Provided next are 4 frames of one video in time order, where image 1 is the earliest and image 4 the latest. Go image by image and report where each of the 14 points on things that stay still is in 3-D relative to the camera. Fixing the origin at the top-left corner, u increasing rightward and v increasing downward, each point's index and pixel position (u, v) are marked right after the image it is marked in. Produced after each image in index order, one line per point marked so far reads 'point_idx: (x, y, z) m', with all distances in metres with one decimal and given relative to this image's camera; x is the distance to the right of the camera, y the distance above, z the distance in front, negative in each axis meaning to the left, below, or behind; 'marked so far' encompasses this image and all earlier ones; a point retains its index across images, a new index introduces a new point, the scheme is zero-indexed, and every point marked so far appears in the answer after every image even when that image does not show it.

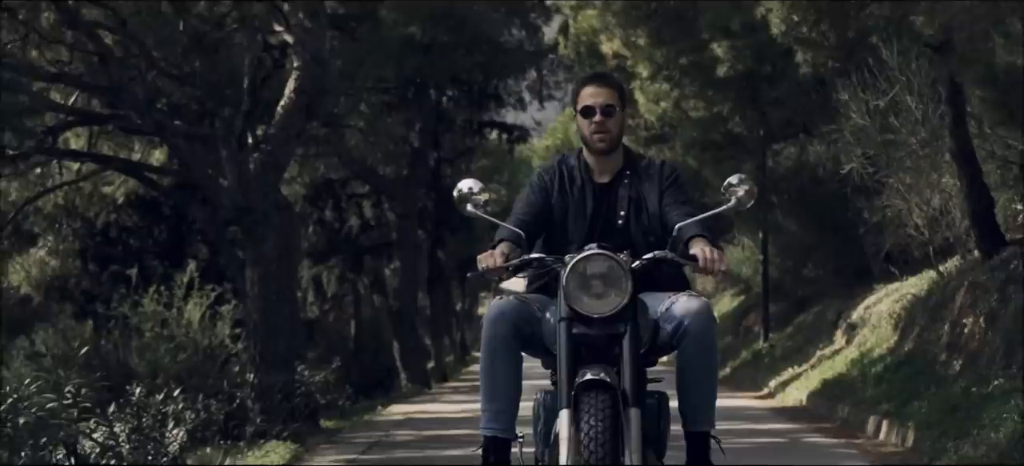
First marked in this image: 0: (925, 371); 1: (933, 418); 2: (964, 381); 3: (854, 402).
0: (+2.9, -1.0, +14.7) m
1: (+2.5, -1.1, +12.3) m
2: (+2.8, -0.9, +13.1) m
3: (+2.6, -1.3, +15.7) m
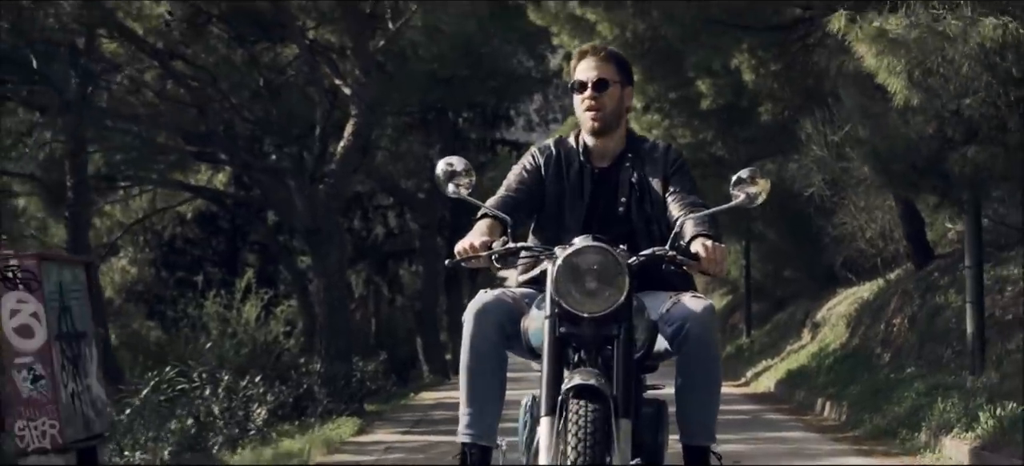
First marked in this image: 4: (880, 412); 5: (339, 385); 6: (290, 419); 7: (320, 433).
0: (+3.1, -1.1, +18.2) m
1: (+2.7, -1.2, +15.9) m
2: (+3.0, -1.1, +16.6) m
3: (+2.7, -1.4, +19.3) m
4: (+2.5, -1.2, +14.5) m
5: (-1.6, -1.4, +19.3) m
6: (-2.0, -1.7, +18.8) m
7: (-1.5, -1.6, +16.4) m
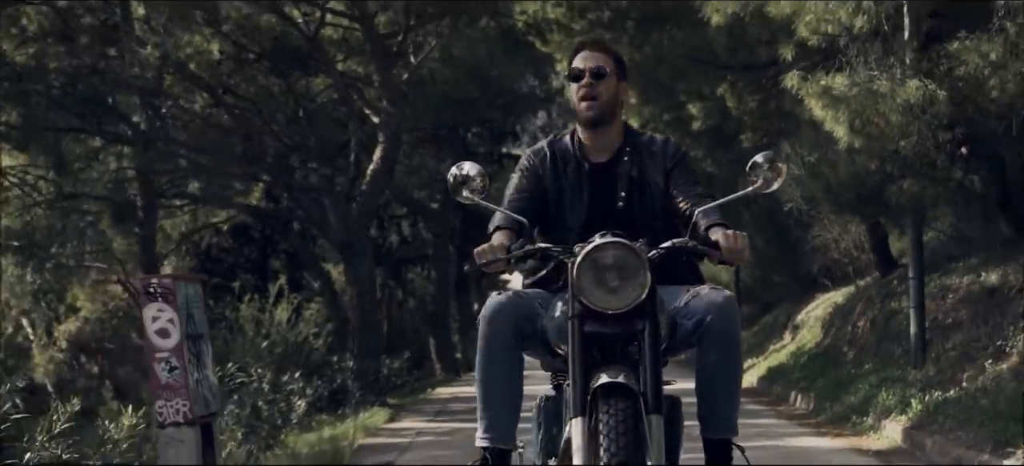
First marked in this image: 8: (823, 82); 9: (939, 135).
0: (+3.2, -1.2, +20.7) m
1: (+2.8, -1.4, +18.4) m
2: (+3.1, -1.2, +19.1) m
3: (+2.8, -1.5, +21.8) m
4: (+2.6, -1.4, +17.0) m
5: (-1.5, -1.5, +21.8) m
6: (-1.9, -1.8, +21.3) m
7: (-1.4, -1.7, +18.9) m
8: (+2.0, +1.0, +13.7) m
9: (+2.8, +0.6, +13.7) m
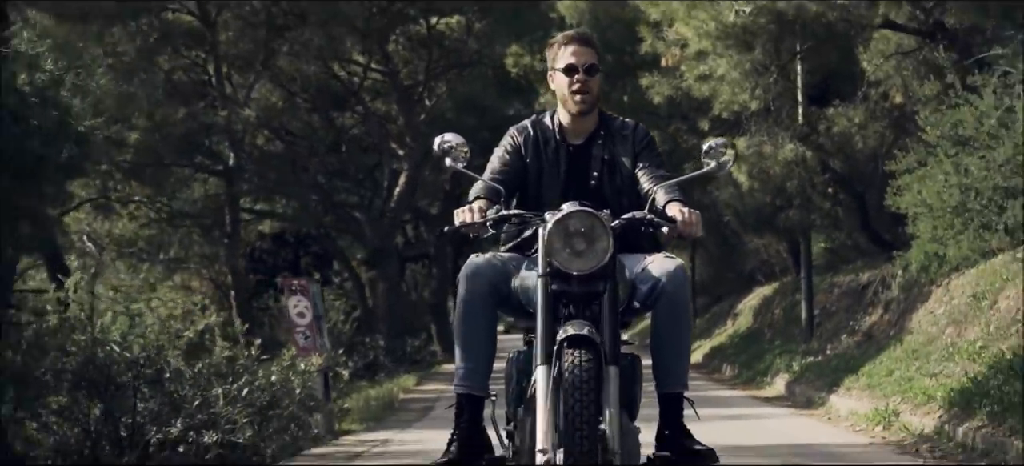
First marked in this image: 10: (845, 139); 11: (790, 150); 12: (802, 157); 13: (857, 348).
0: (+3.1, -1.3, +26.9) m
1: (+2.7, -1.5, +24.5) m
2: (+3.0, -1.3, +25.2) m
3: (+2.8, -1.6, +27.9) m
4: (+2.6, -1.5, +23.1) m
5: (-1.5, -1.6, +27.9) m
6: (-1.9, -1.9, +27.3) m
7: (-1.4, -1.8, +25.0) m
8: (+2.1, +0.9, +19.8) m
9: (+2.8, +0.5, +19.8) m
10: (+3.1, +0.8, +19.6) m
11: (+2.5, +0.8, +19.2) m
12: (+2.7, +0.7, +19.5) m
13: (+3.1, -1.0, +18.7) m
